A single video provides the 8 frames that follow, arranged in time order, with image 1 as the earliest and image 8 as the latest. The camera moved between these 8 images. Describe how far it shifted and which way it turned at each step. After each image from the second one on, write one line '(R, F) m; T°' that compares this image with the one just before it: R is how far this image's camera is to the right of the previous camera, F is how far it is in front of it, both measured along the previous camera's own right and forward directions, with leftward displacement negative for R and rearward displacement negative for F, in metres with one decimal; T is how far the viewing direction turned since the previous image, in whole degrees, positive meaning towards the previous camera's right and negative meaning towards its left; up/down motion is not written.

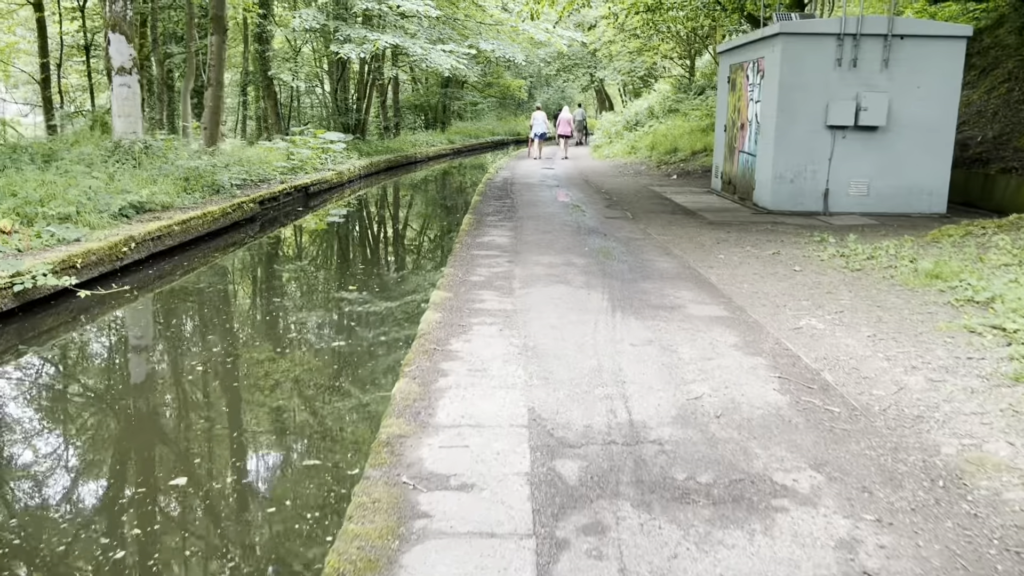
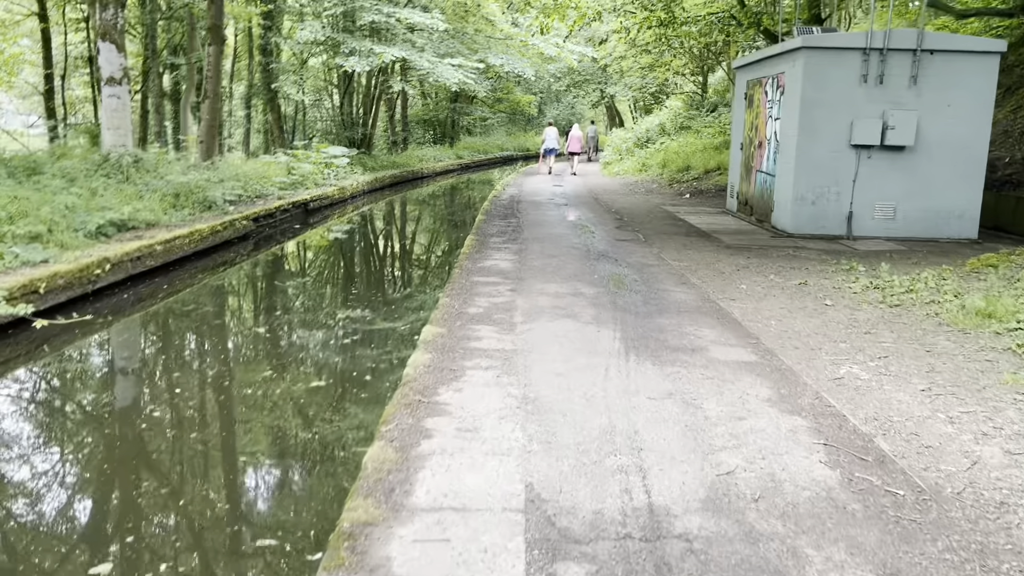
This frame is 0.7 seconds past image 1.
(+0.1, +1.0) m; -1°
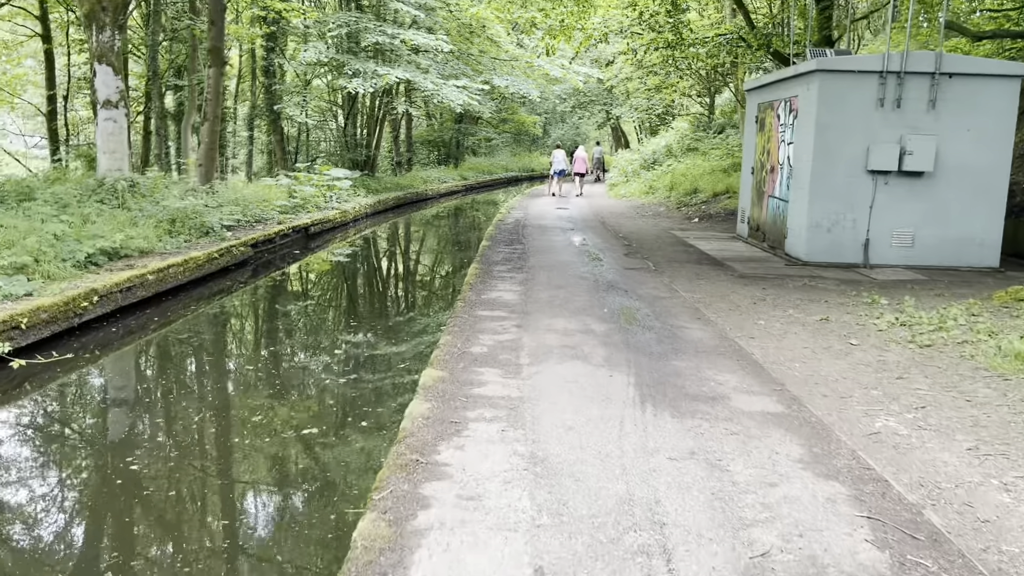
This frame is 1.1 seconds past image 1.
(0.0, +0.5) m; 0°
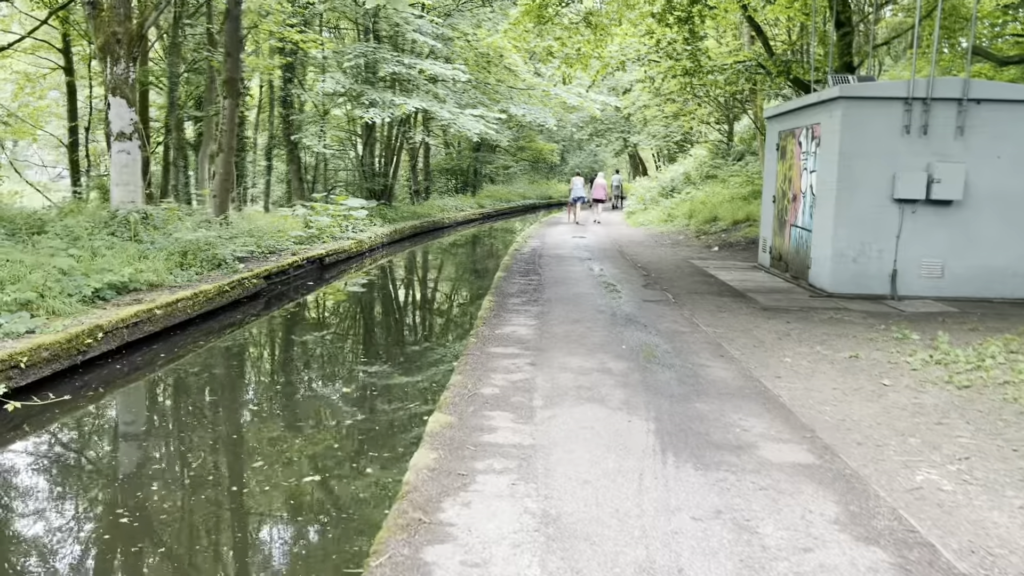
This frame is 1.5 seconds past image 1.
(+0.1, +0.4) m; -1°
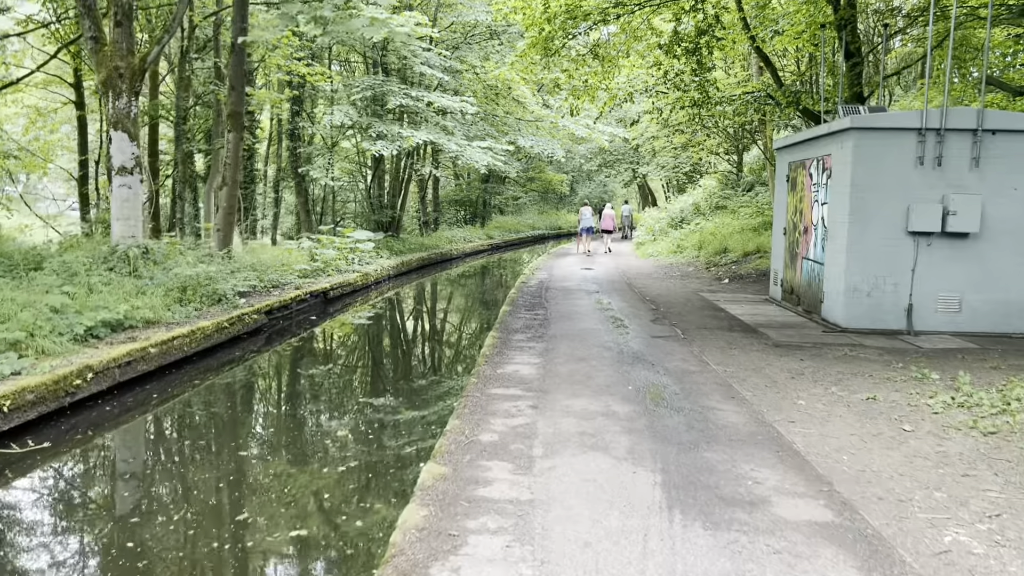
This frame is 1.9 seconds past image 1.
(+0.1, +0.4) m; -1°
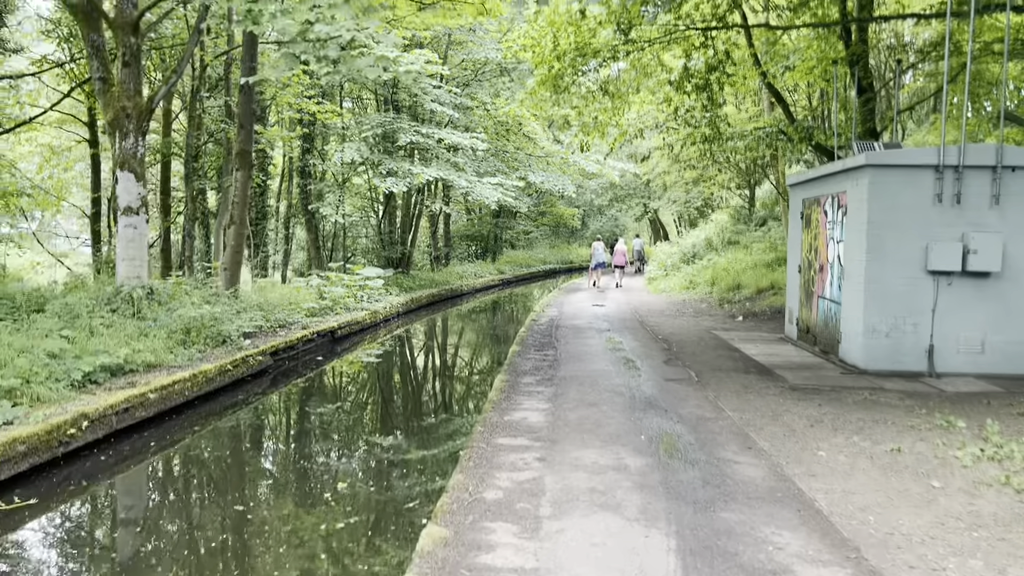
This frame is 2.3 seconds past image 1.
(+0.1, +0.3) m; -1°
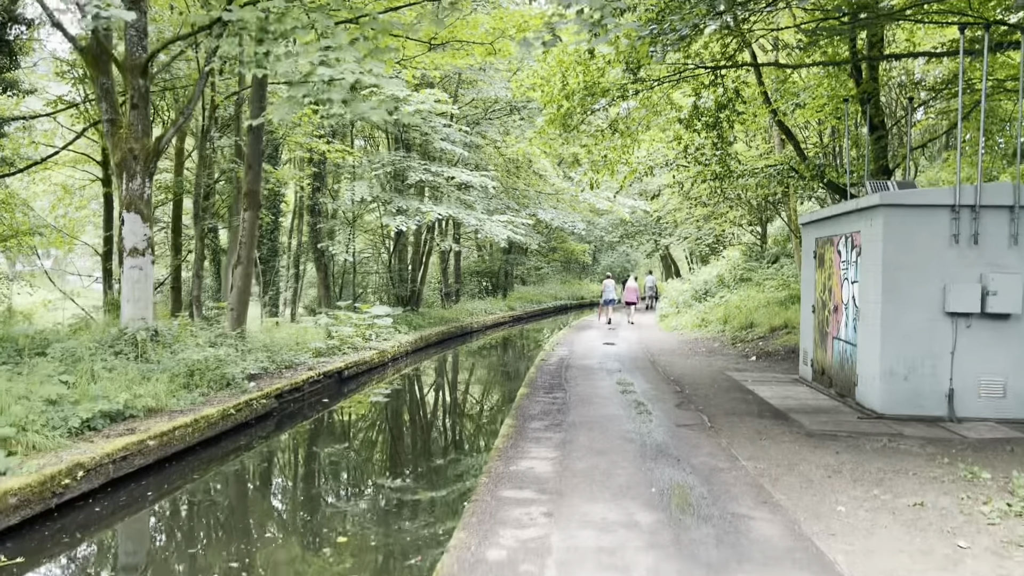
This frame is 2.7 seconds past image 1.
(+0.1, +0.3) m; -1°
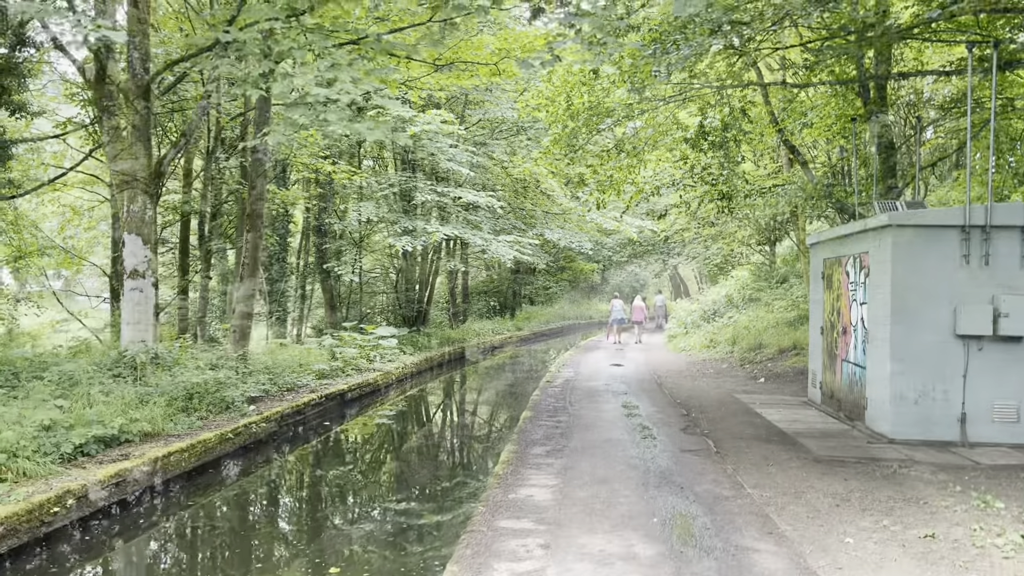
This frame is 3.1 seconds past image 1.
(+0.1, +0.2) m; -1°
